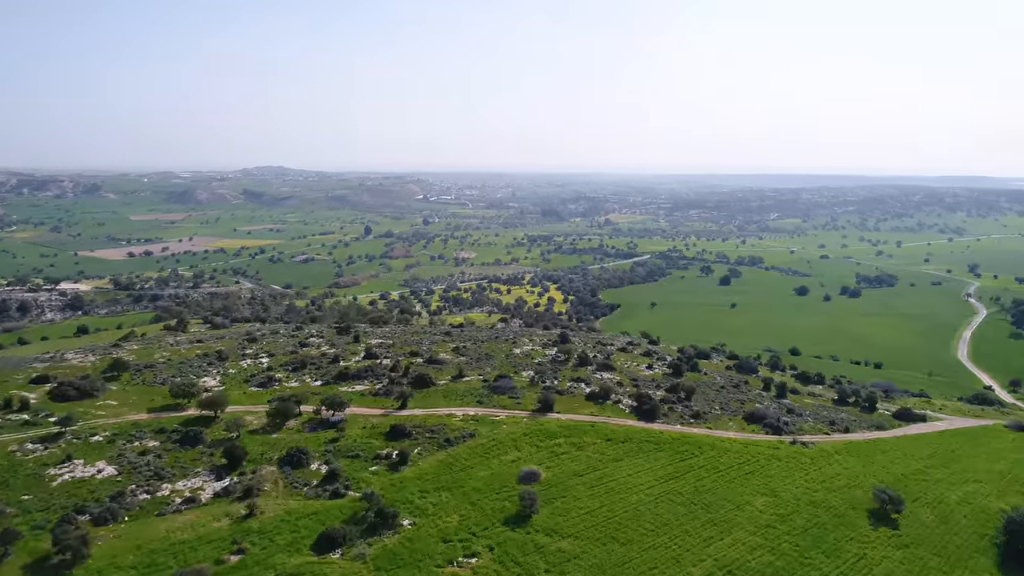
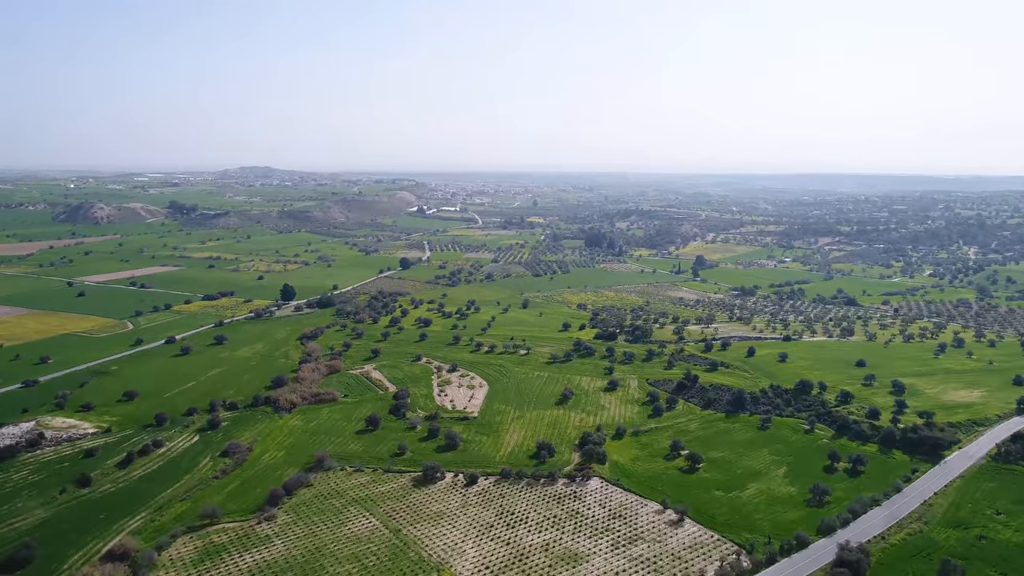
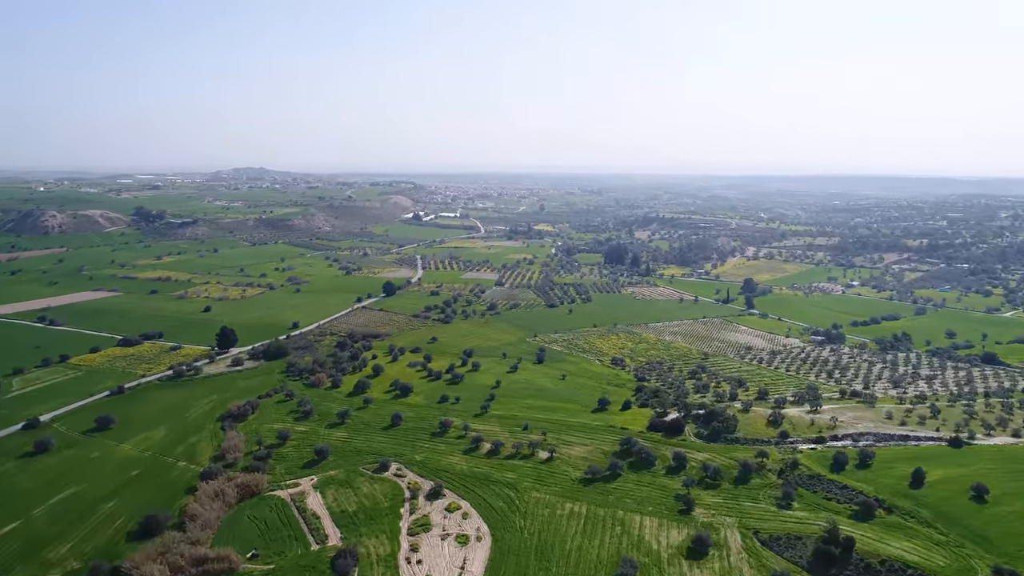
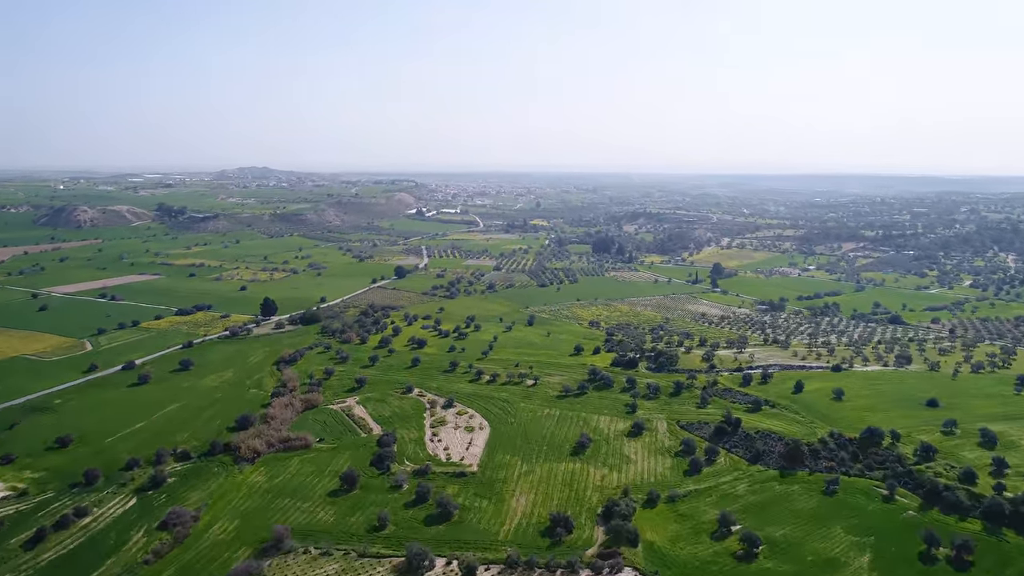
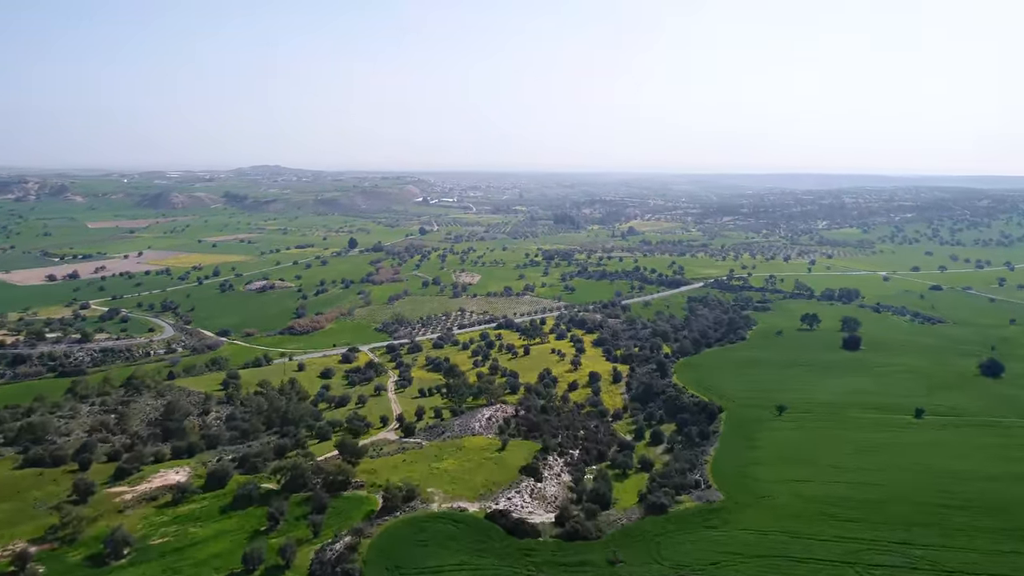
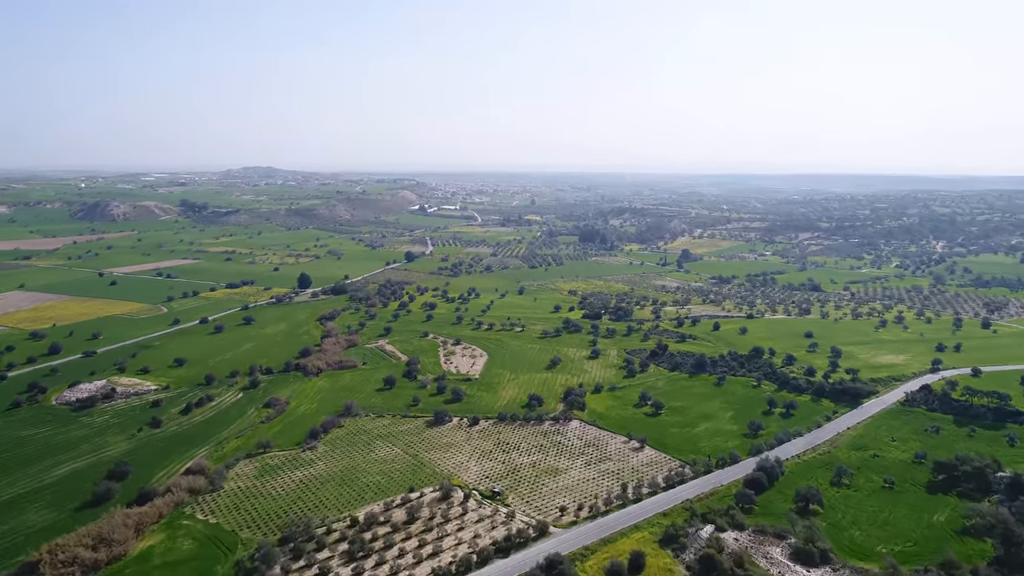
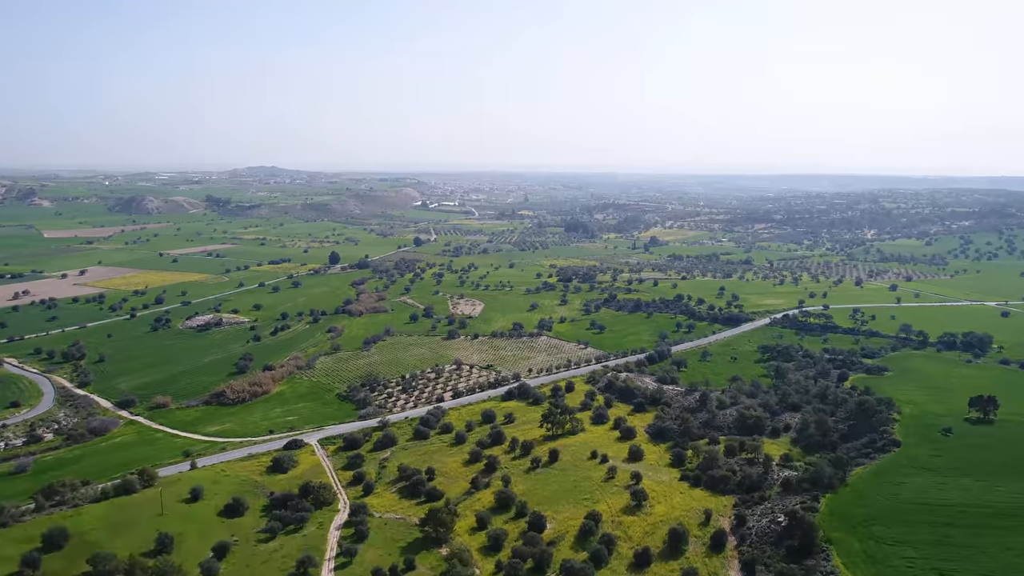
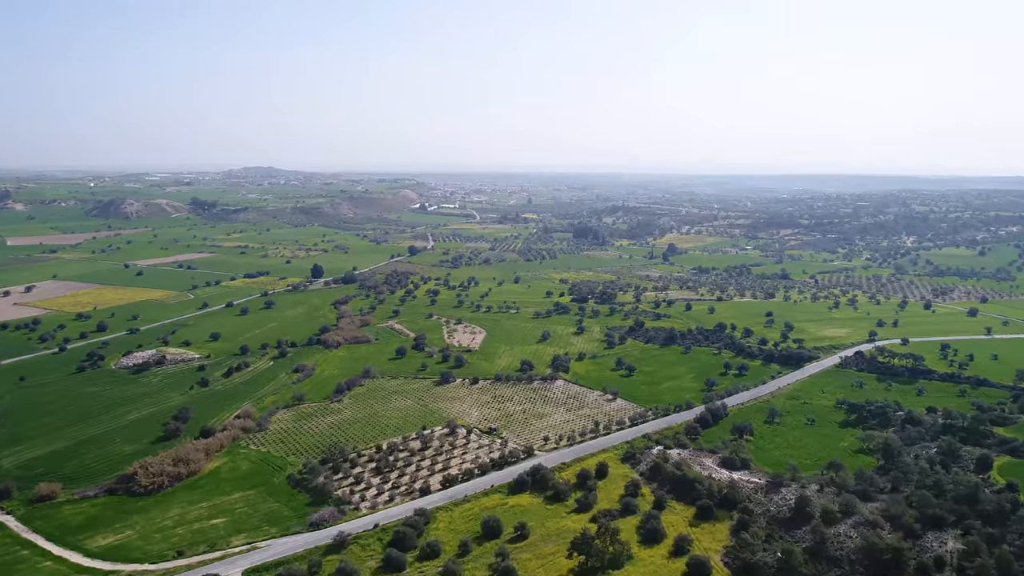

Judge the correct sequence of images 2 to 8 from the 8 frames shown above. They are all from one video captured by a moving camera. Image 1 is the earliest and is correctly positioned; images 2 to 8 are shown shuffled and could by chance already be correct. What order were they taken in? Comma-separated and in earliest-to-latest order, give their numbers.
5, 7, 8, 6, 2, 4, 3
